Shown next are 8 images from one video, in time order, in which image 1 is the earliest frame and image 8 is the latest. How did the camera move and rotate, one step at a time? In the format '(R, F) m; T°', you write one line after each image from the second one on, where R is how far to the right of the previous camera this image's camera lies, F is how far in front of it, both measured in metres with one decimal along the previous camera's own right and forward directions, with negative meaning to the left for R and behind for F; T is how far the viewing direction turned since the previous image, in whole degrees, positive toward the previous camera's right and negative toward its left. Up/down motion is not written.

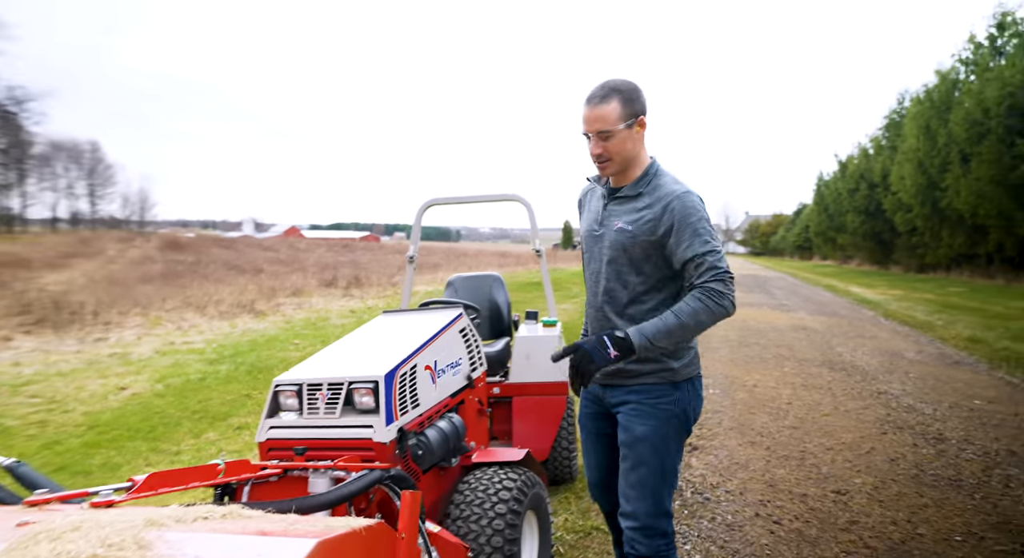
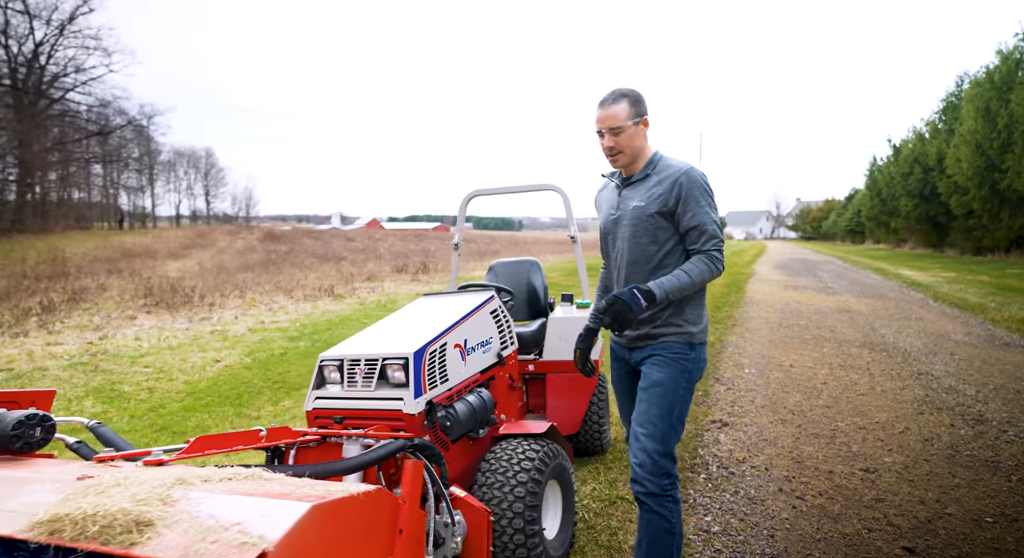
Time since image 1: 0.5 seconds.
(+0.5, -0.2) m; -10°
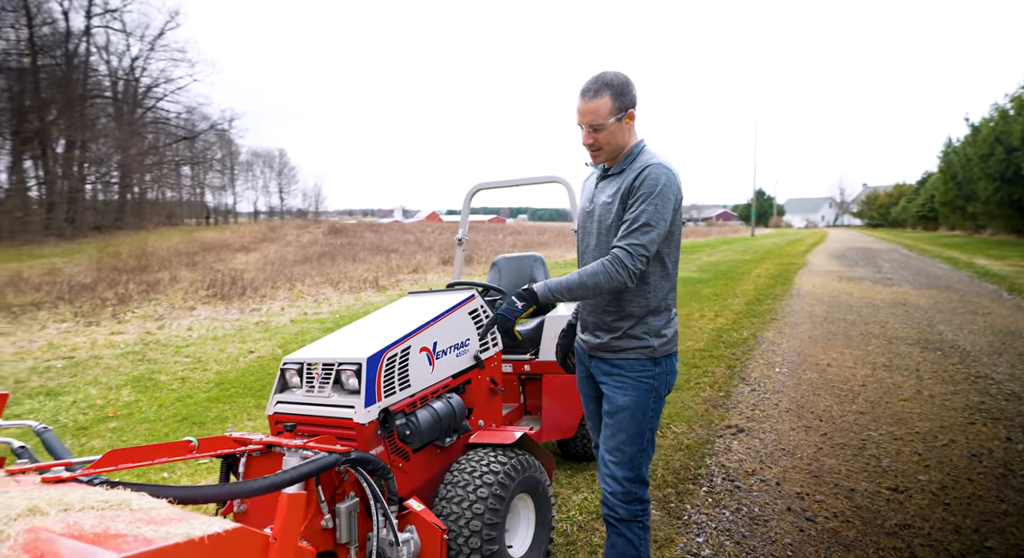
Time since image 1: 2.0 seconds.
(+0.8, +0.2) m; -10°
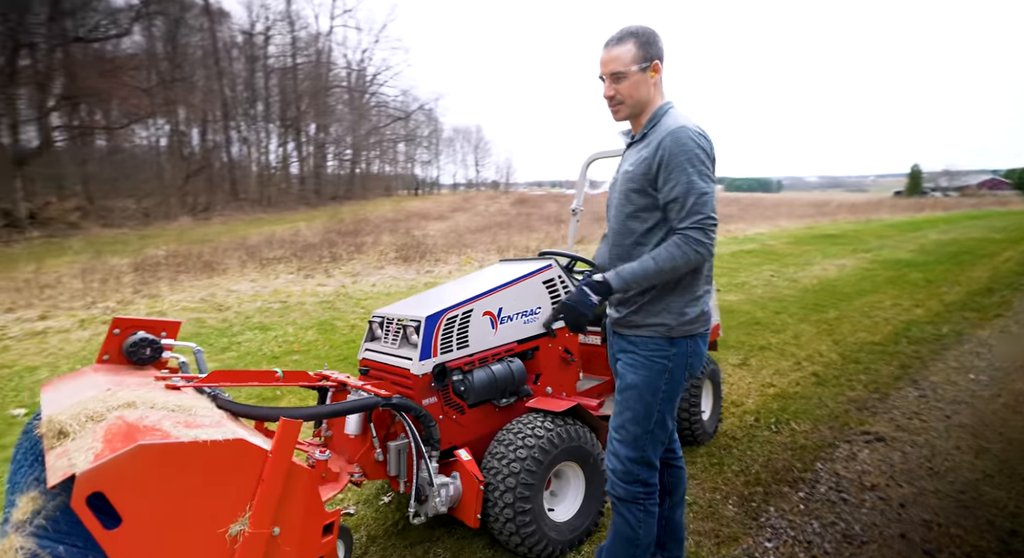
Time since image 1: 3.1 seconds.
(+0.9, +0.1) m; -22°
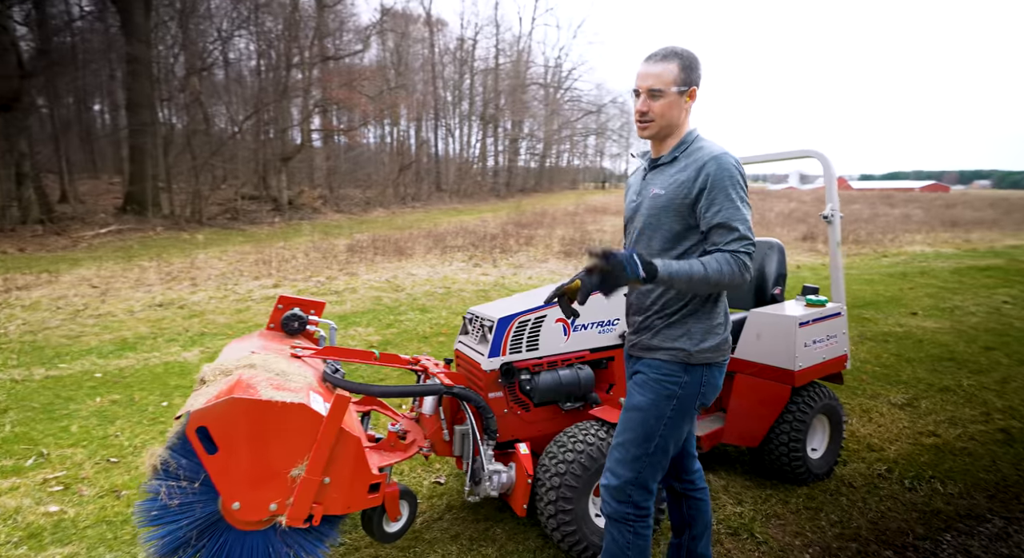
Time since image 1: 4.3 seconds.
(+0.8, 0.0) m; -21°
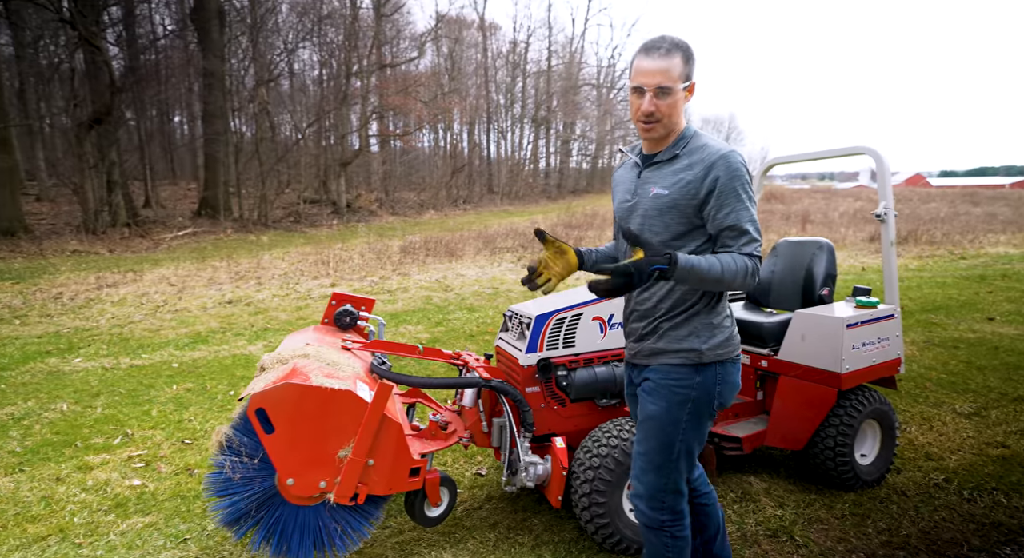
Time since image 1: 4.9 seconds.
(+0.1, -0.1) m; -5°
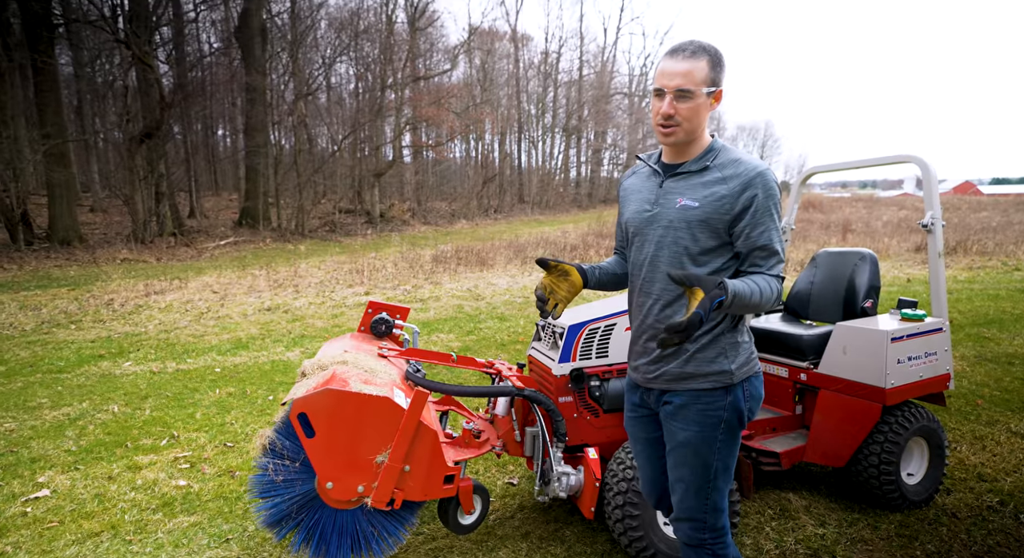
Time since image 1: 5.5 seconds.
(0.0, 0.0) m; -3°
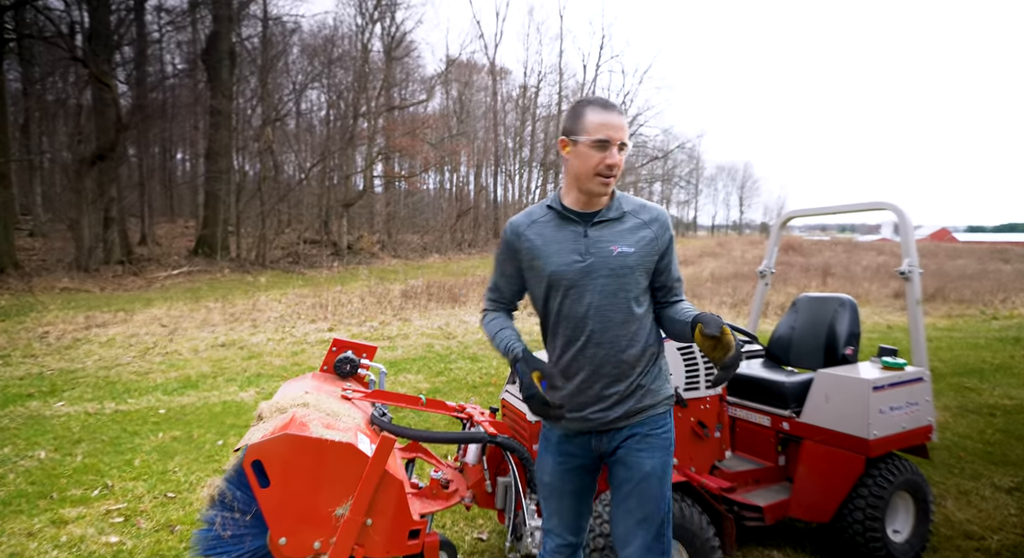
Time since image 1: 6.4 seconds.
(0.0, +0.2) m; +3°
